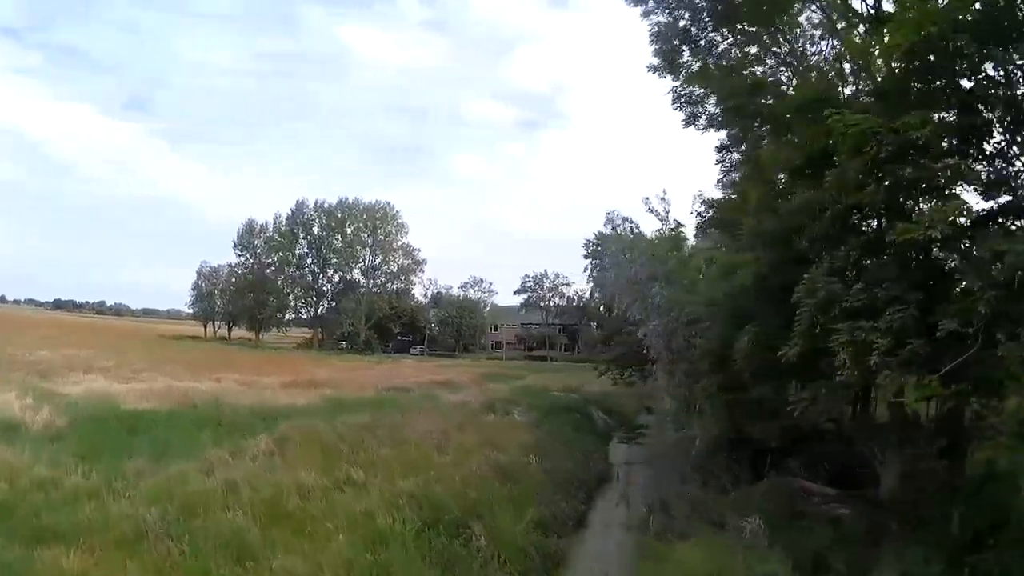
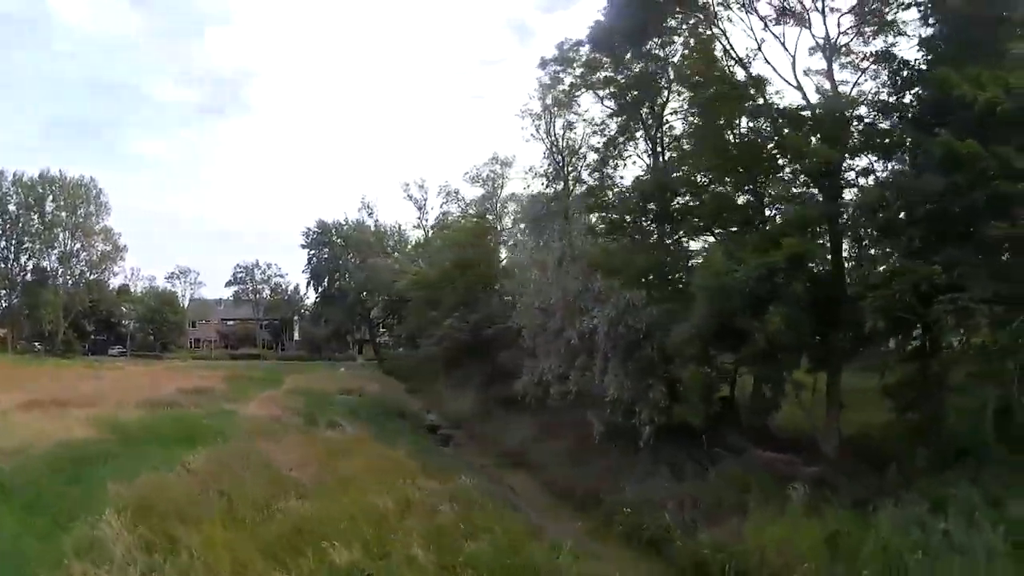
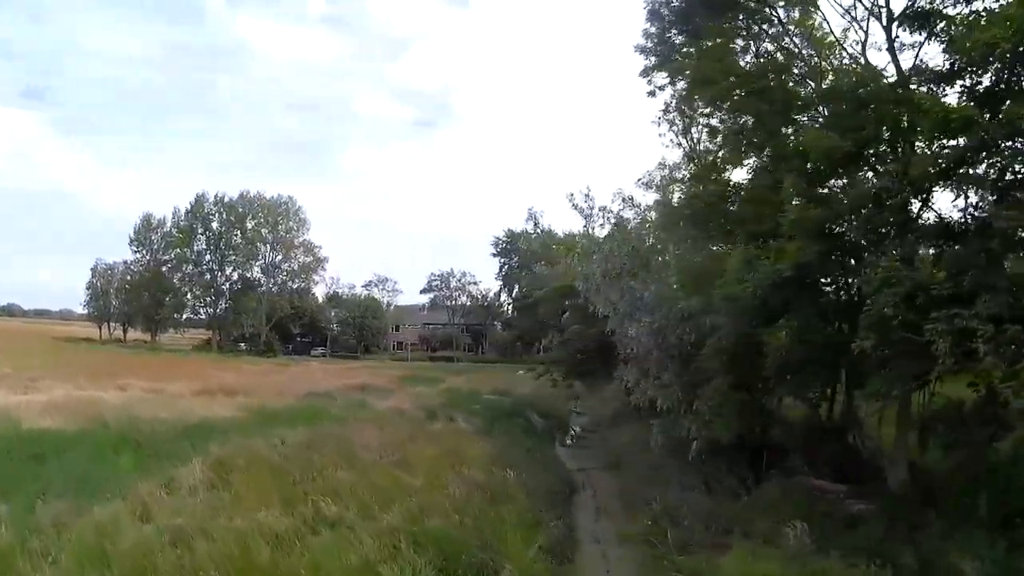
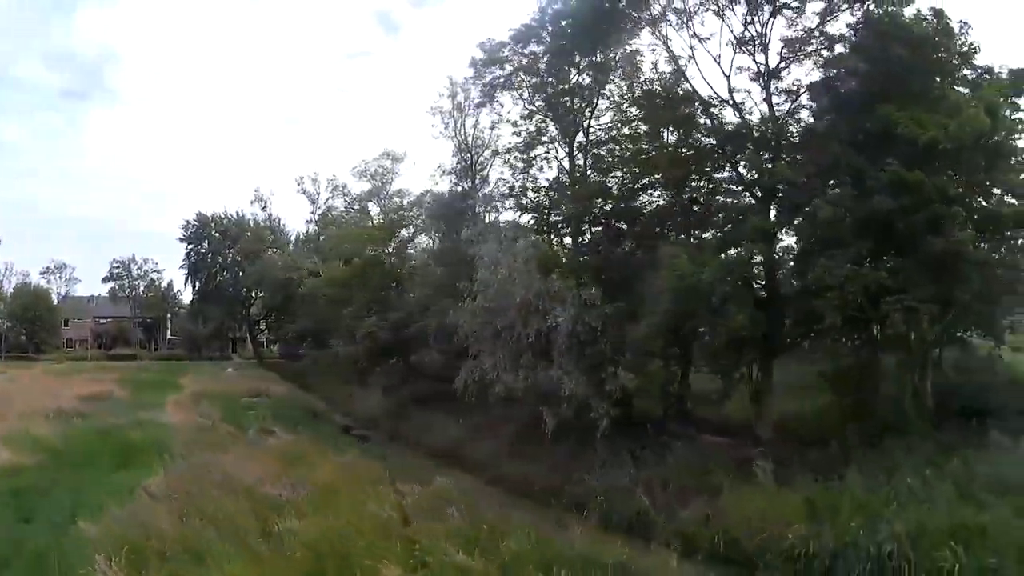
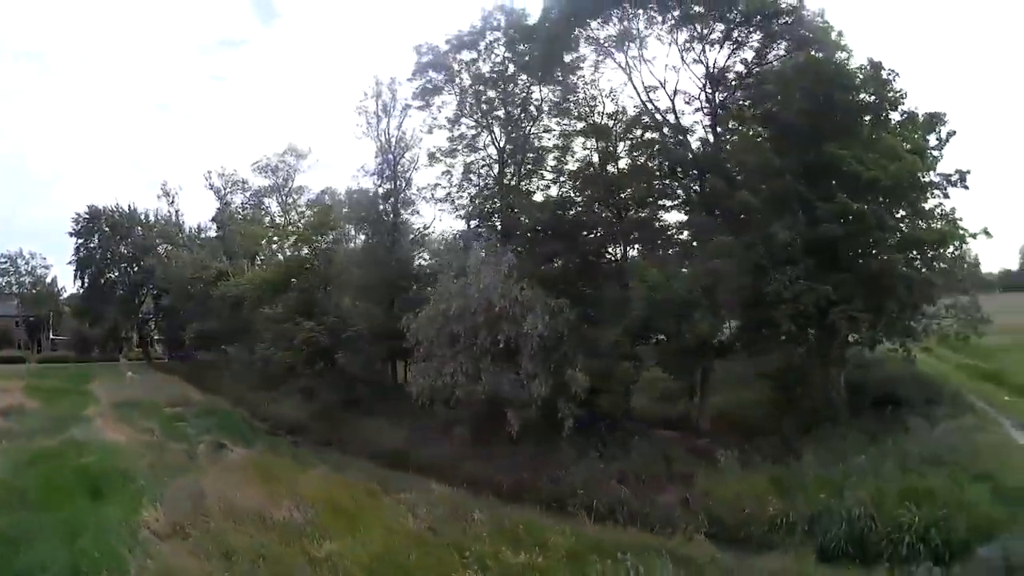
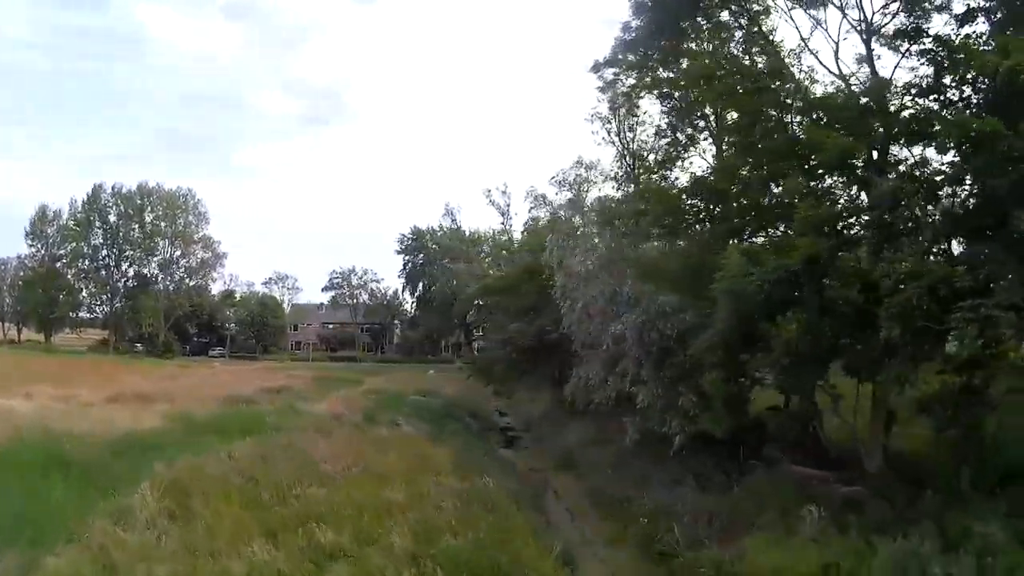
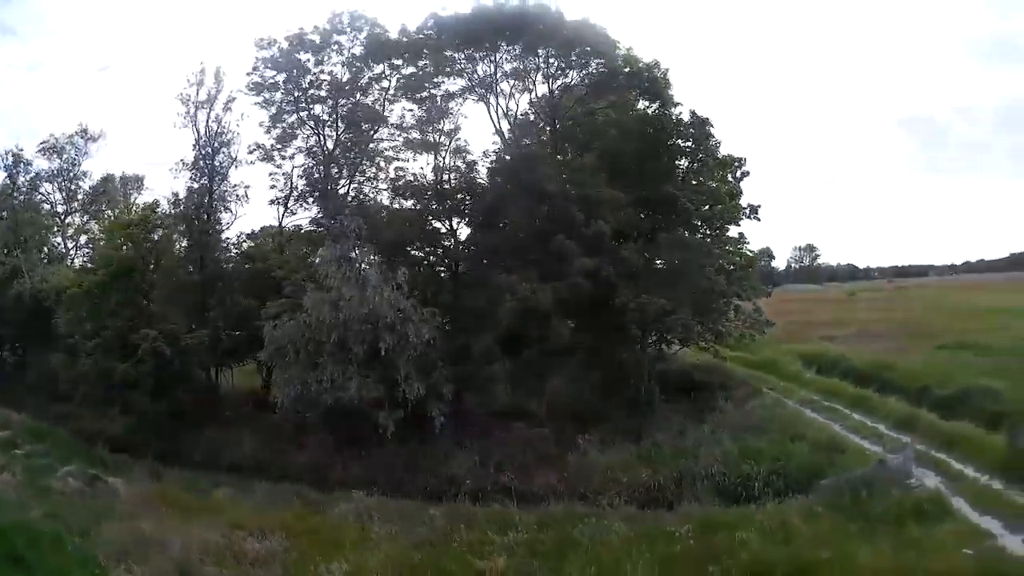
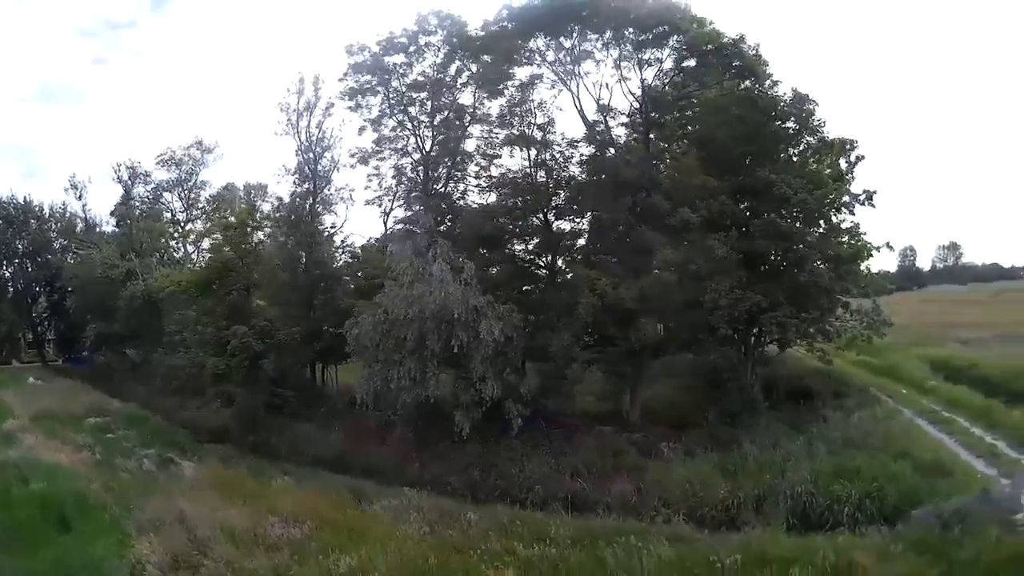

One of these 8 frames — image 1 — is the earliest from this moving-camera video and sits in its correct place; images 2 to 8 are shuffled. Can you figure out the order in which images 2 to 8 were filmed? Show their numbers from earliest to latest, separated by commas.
3, 6, 2, 4, 5, 8, 7
